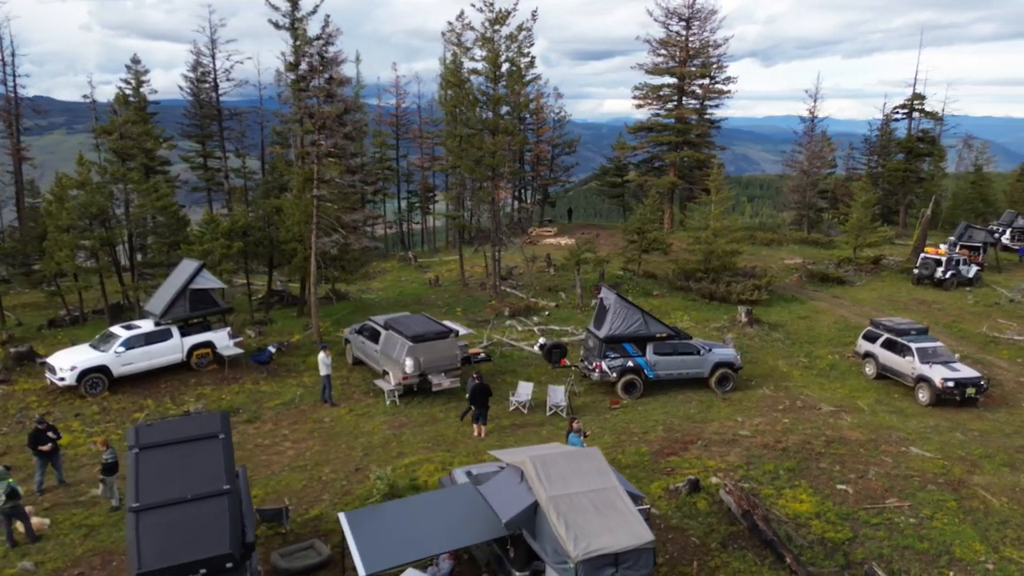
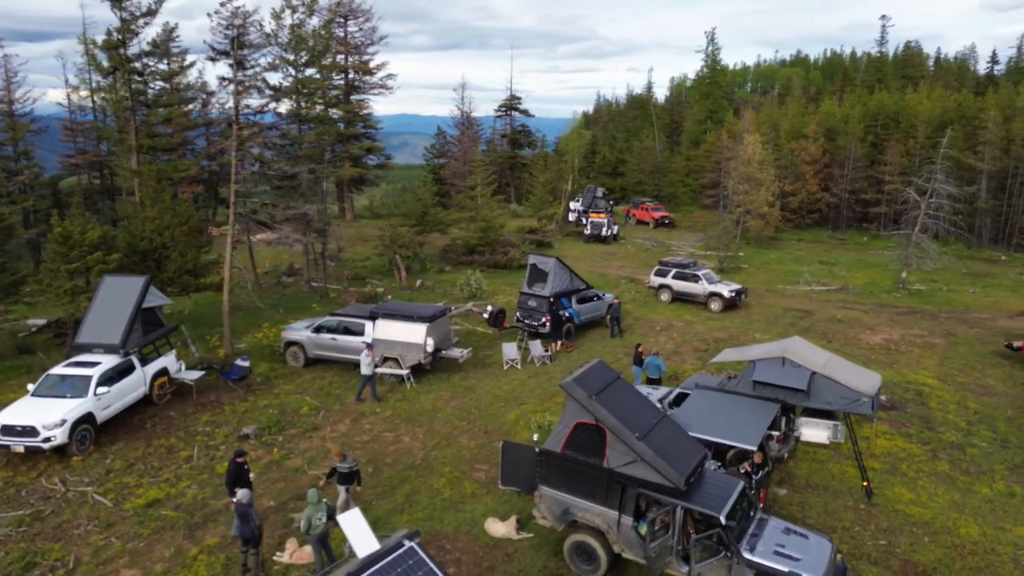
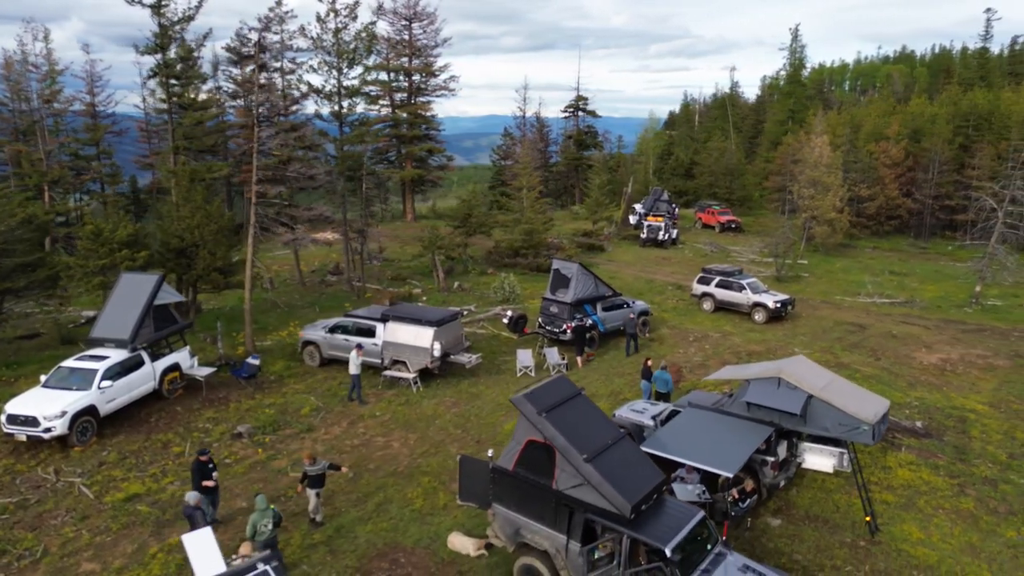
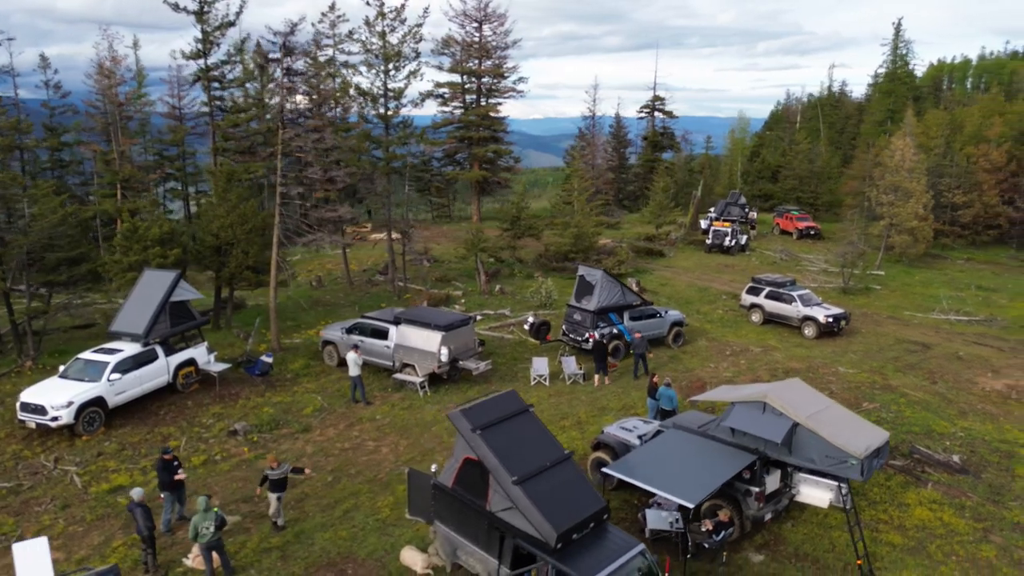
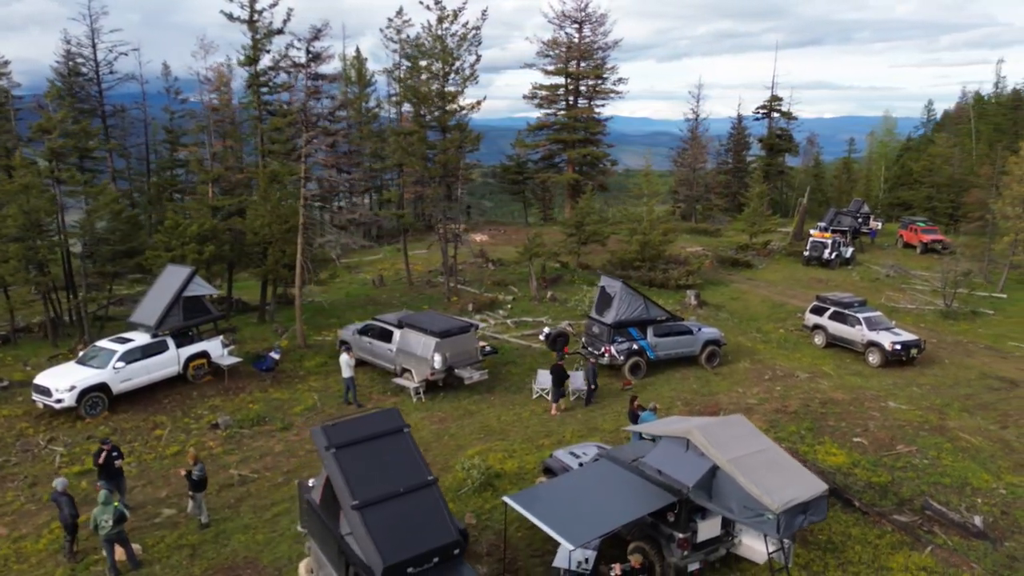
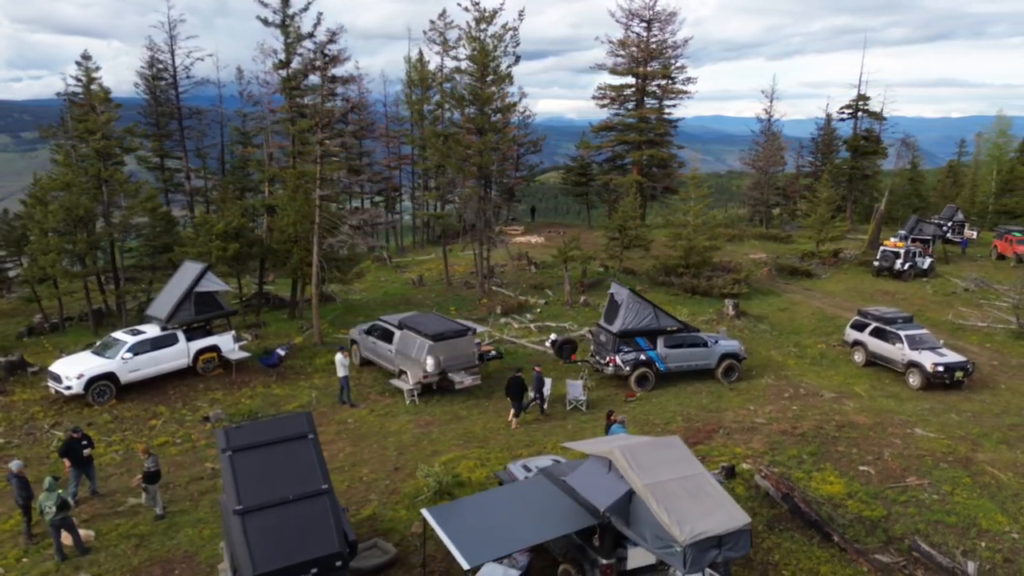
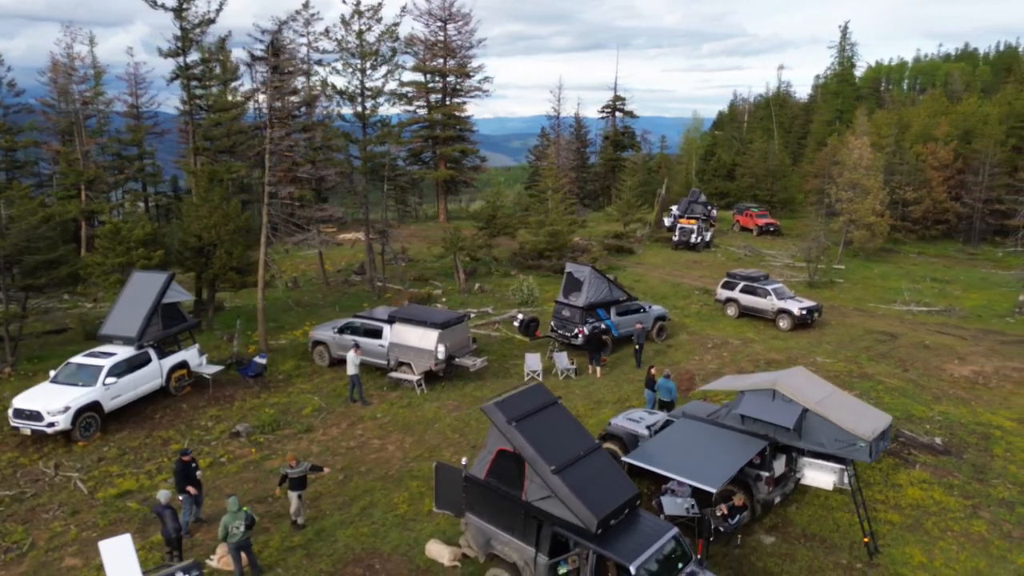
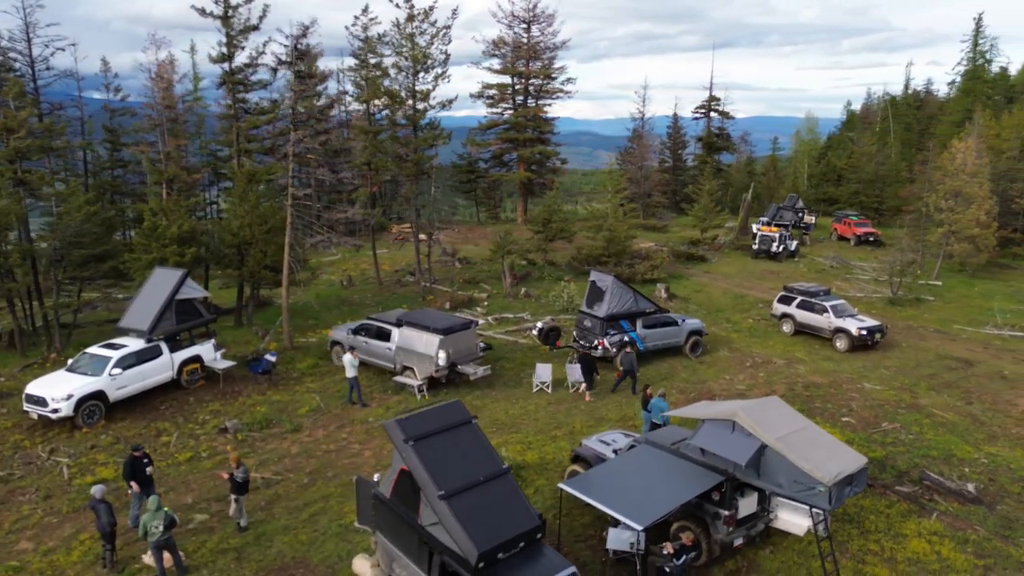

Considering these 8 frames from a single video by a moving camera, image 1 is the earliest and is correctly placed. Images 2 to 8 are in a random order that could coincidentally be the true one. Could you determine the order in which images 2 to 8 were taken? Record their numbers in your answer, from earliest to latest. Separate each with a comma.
6, 5, 8, 4, 7, 3, 2
